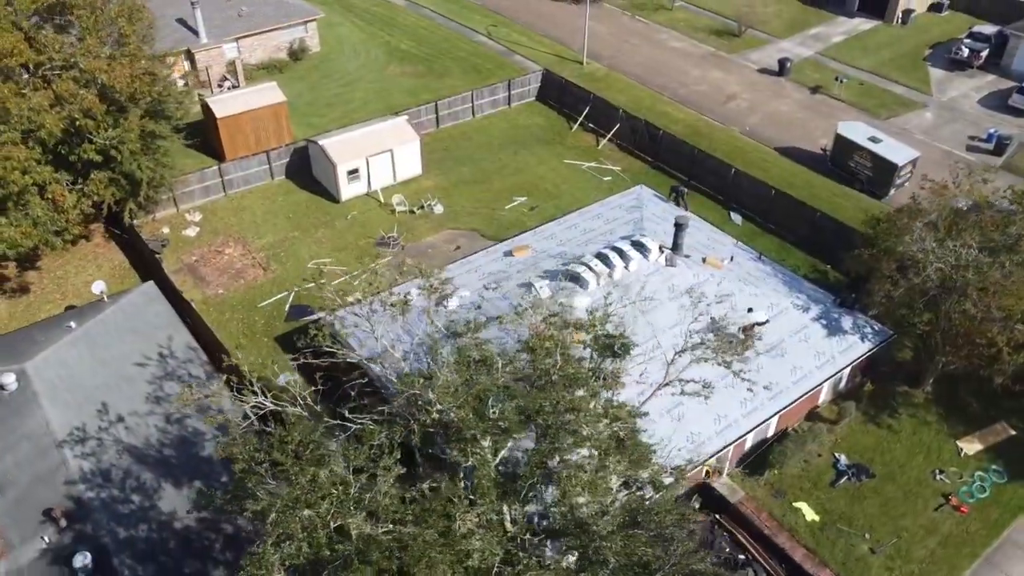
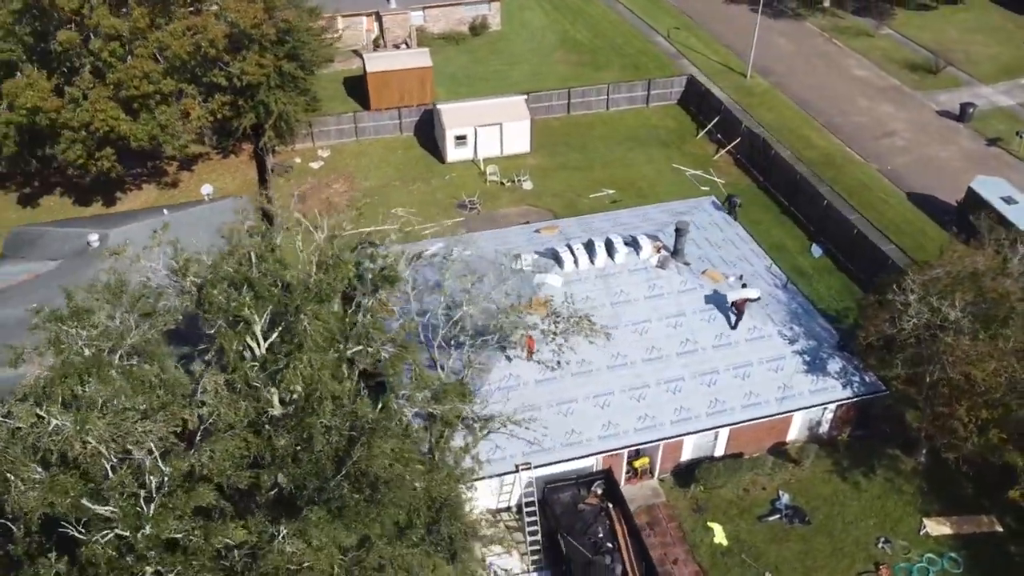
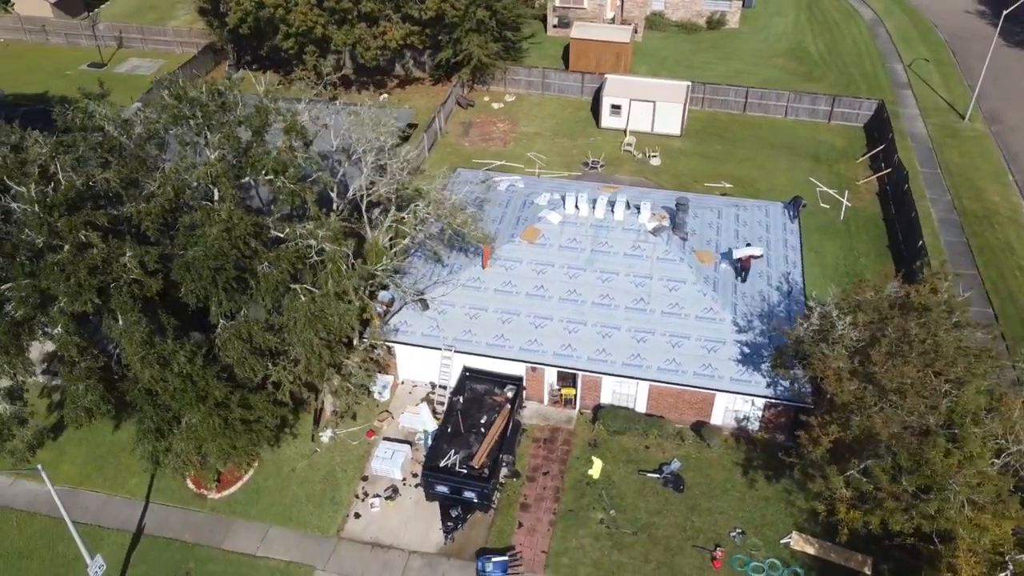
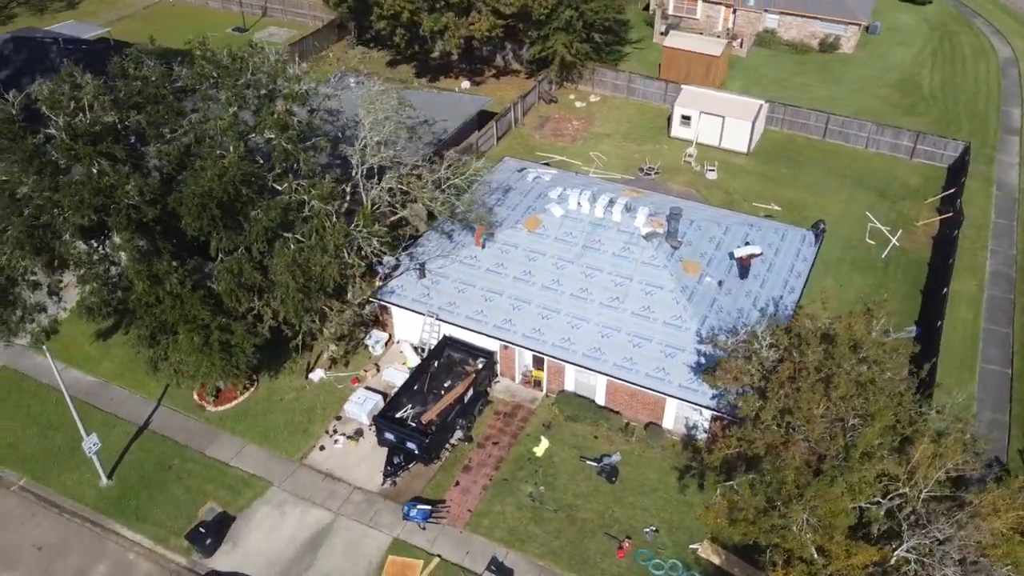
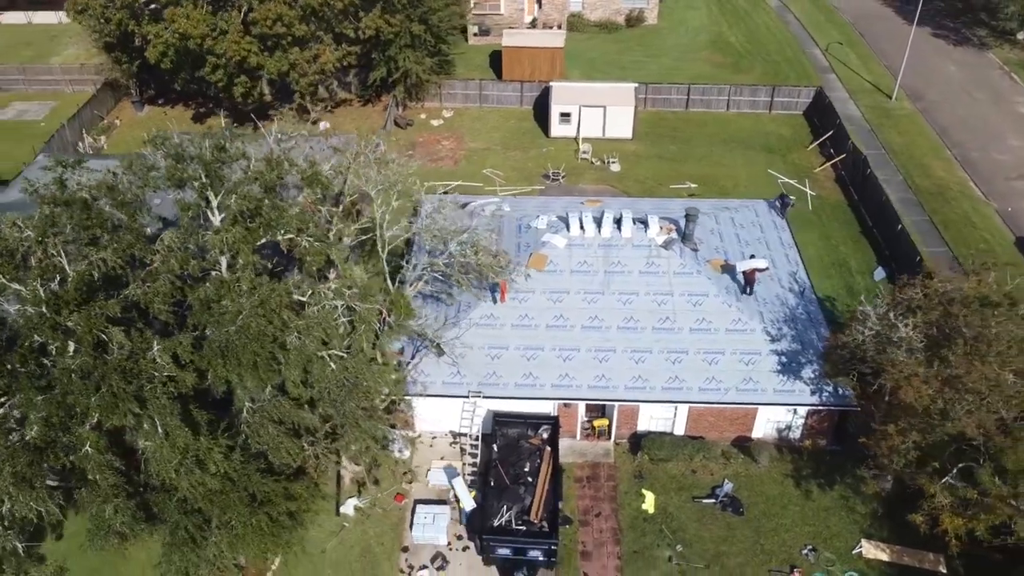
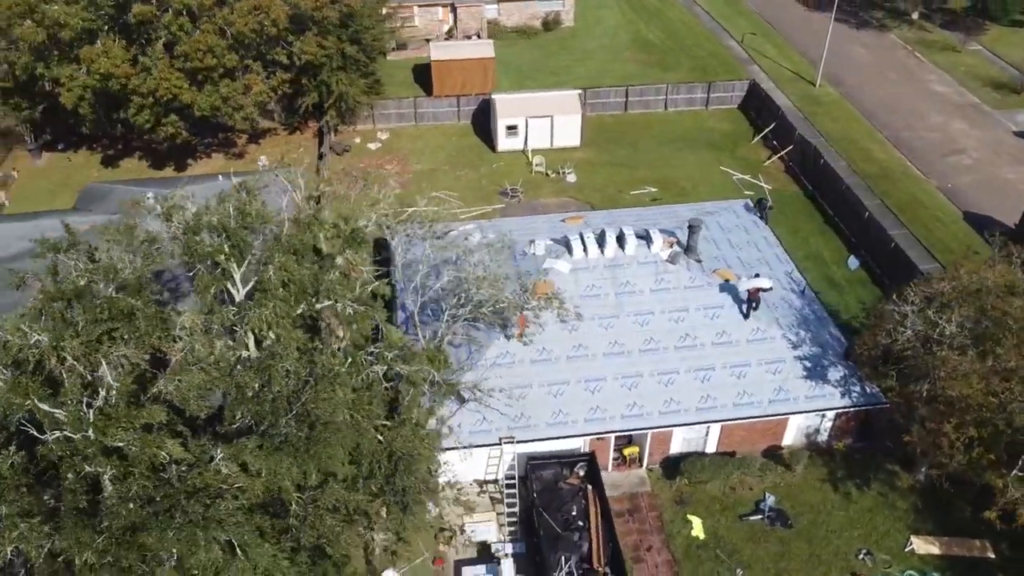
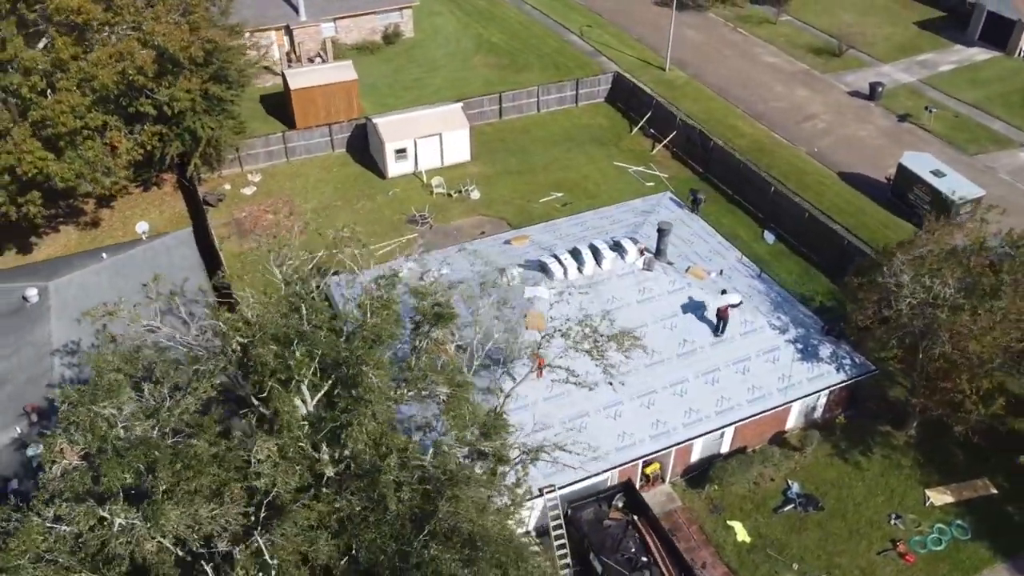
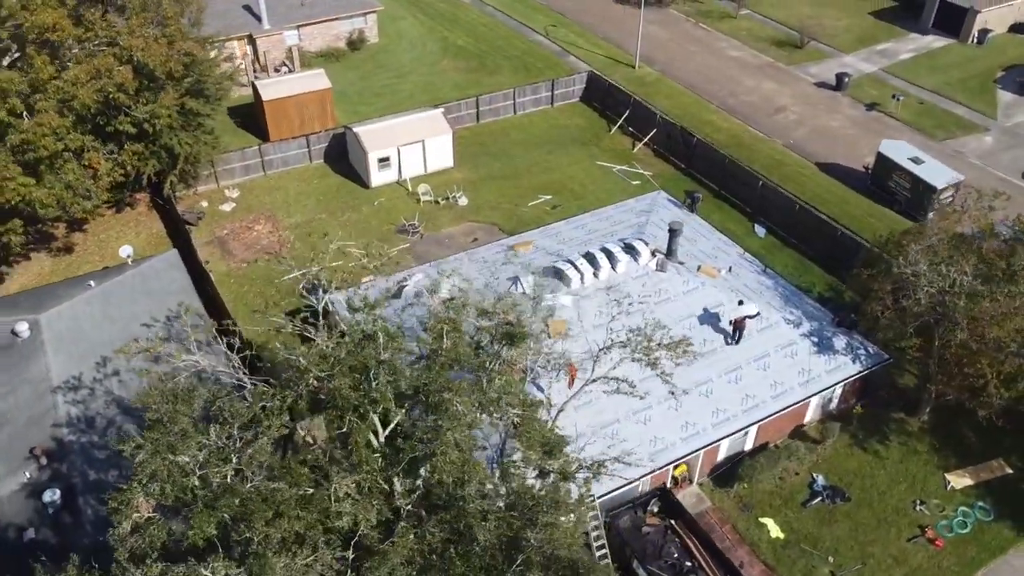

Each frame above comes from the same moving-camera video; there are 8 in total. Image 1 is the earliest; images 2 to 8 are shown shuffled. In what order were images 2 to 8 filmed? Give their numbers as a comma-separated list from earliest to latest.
8, 7, 2, 6, 5, 3, 4
